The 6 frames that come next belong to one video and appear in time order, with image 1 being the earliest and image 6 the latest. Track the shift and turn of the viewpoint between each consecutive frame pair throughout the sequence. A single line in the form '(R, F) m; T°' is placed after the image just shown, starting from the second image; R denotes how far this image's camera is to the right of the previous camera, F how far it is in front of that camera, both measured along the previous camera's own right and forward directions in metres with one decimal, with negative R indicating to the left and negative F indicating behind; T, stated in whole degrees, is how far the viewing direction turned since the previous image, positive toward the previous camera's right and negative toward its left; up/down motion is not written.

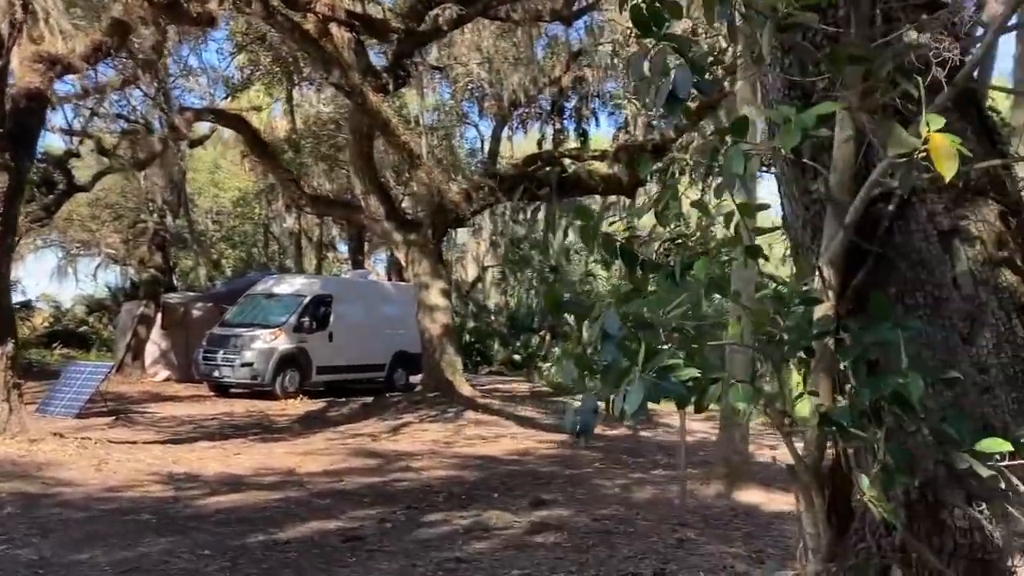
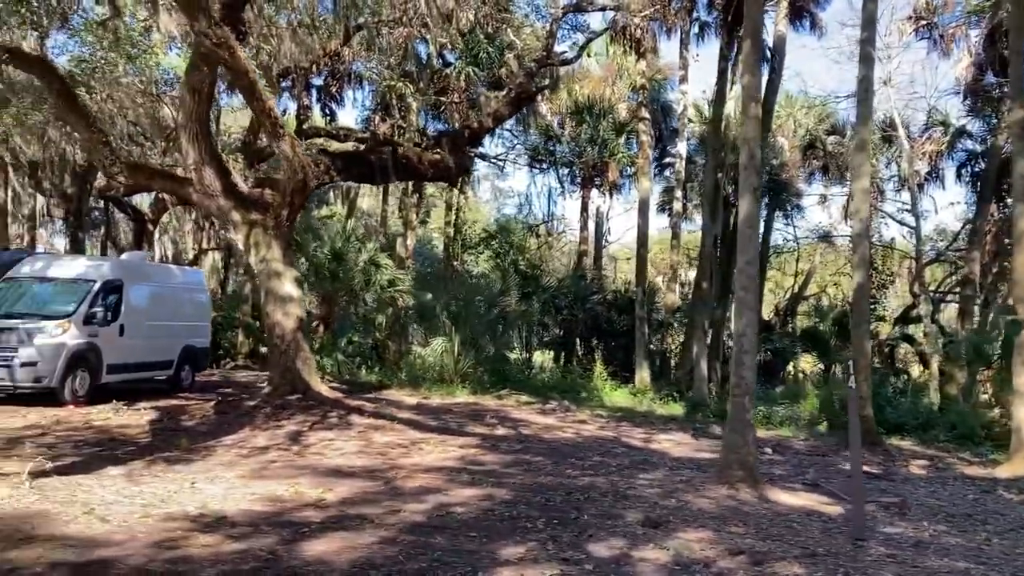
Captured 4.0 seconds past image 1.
(-2.9, +1.4) m; +21°
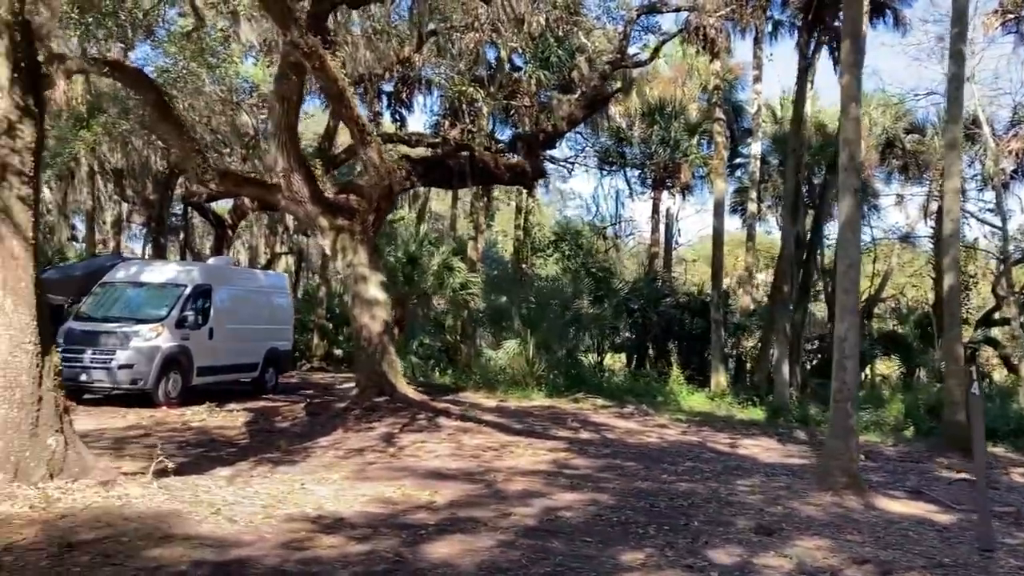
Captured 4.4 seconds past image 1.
(-0.3, 0.0) m; -4°
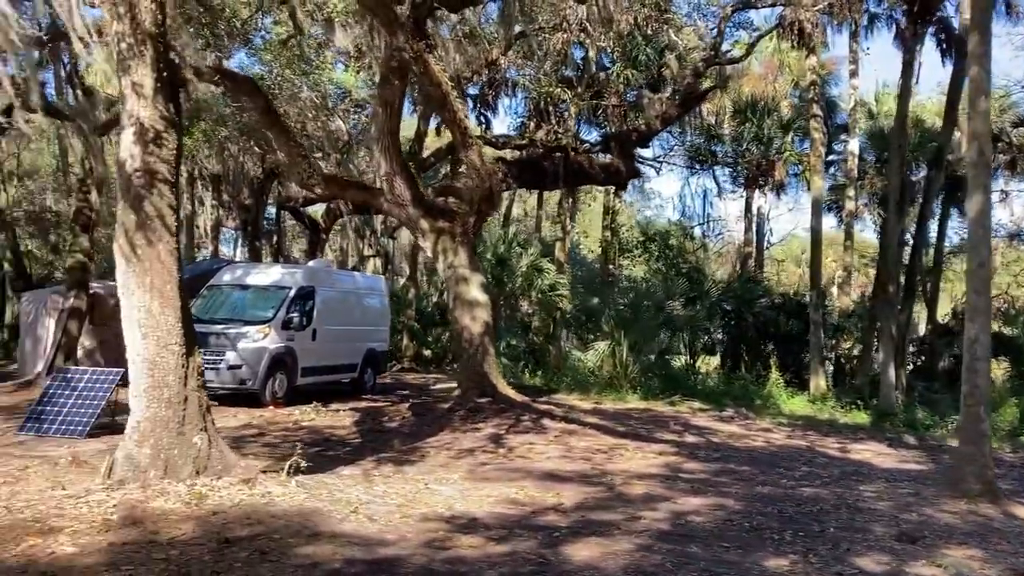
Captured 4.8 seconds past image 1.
(-0.3, 0.0) m; -5°
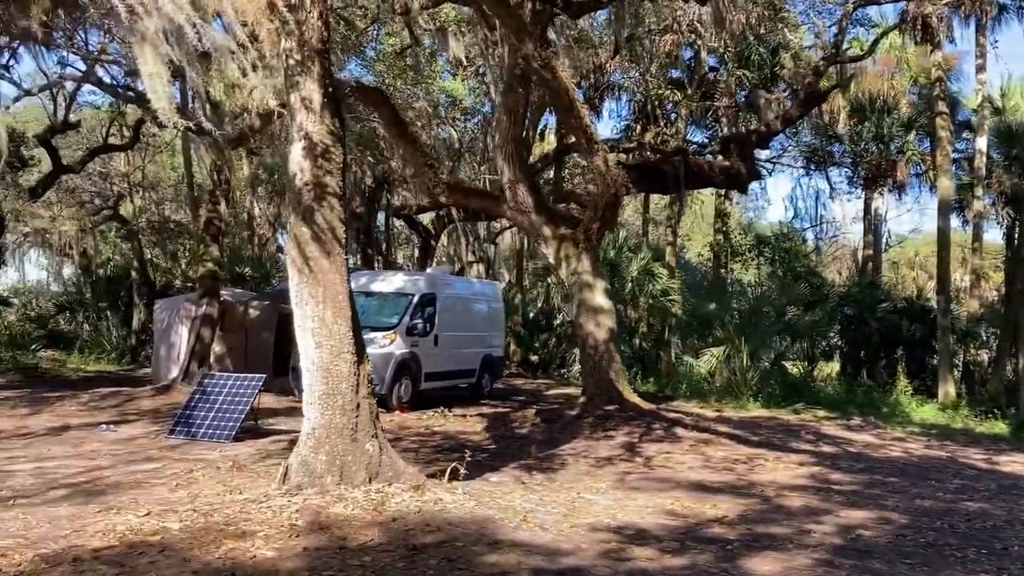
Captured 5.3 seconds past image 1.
(-0.5, 0.0) m; -5°
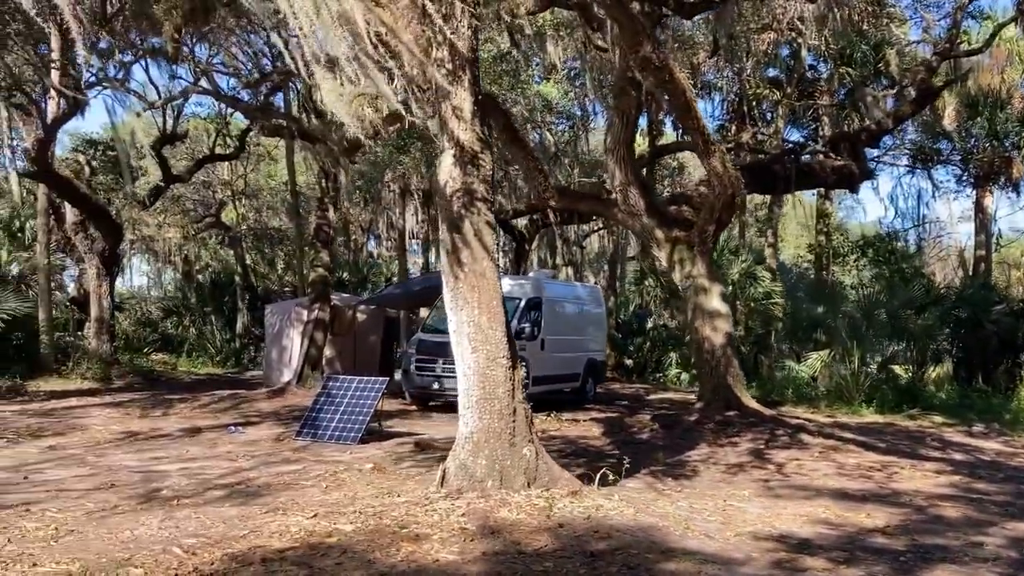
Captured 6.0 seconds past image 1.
(-0.5, 0.0) m; -5°
